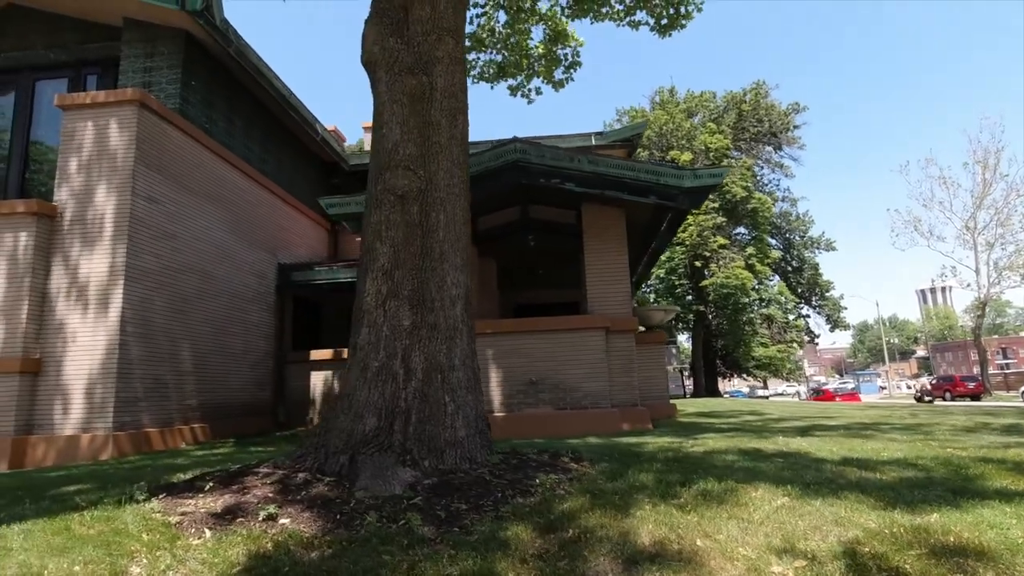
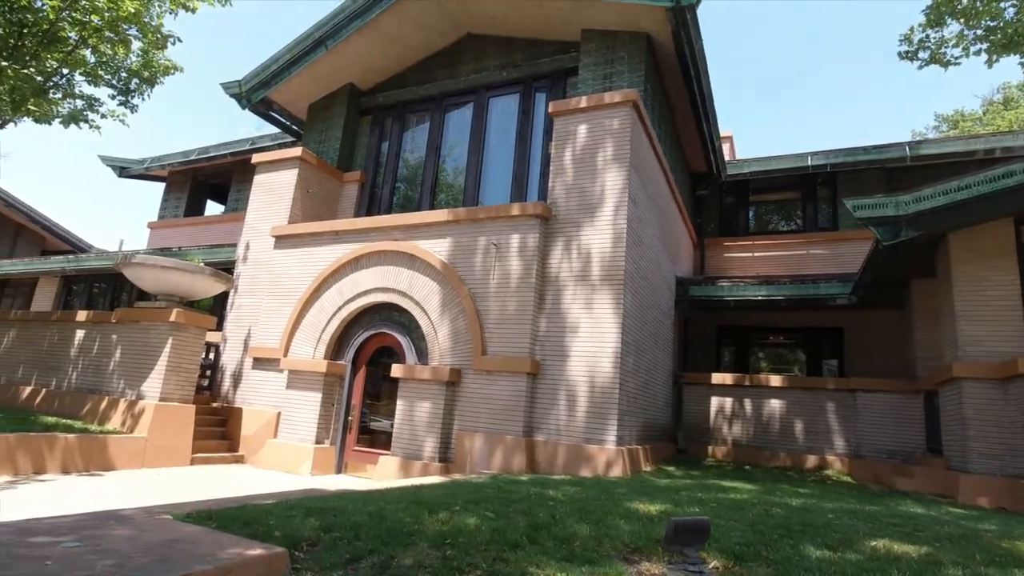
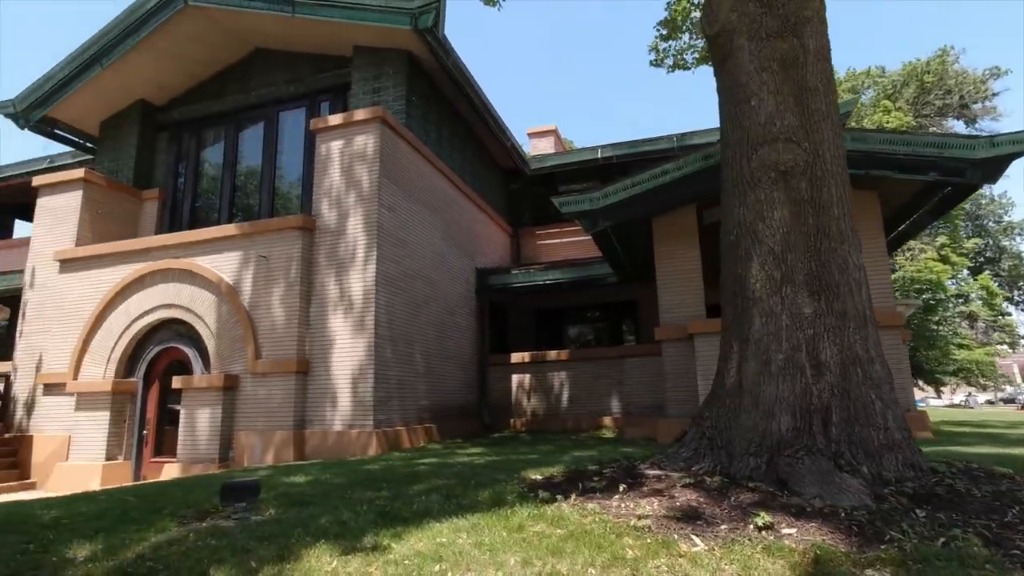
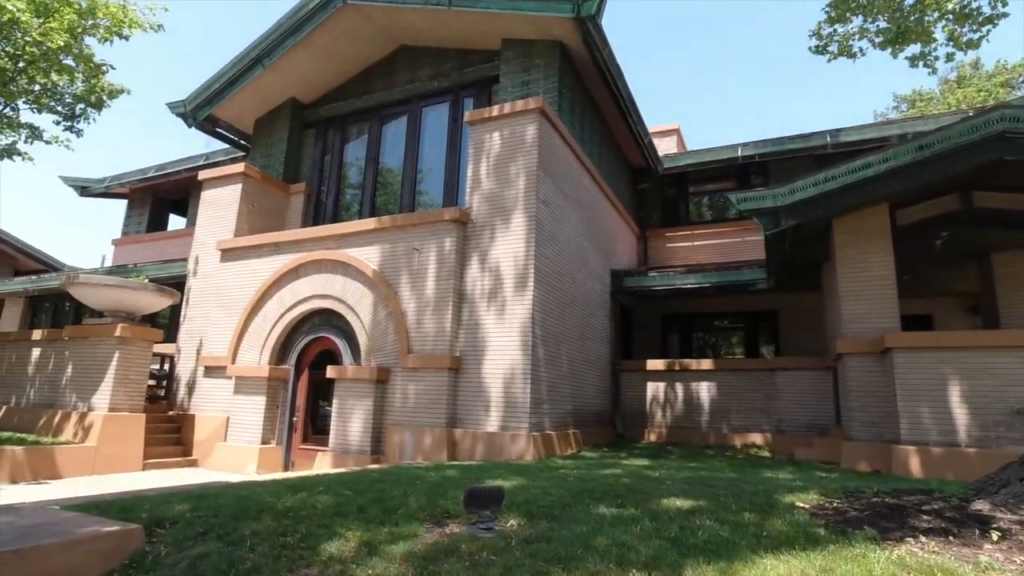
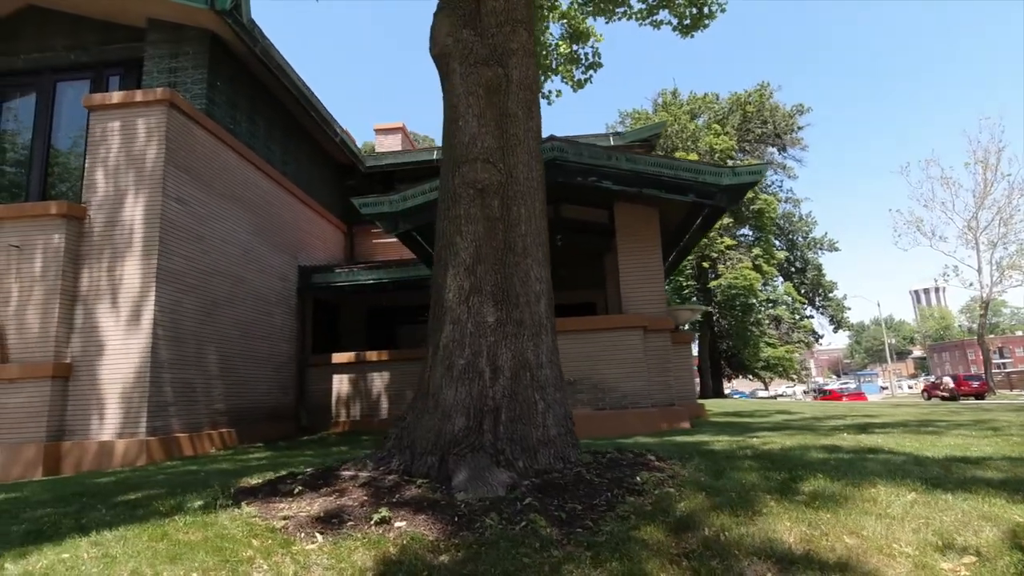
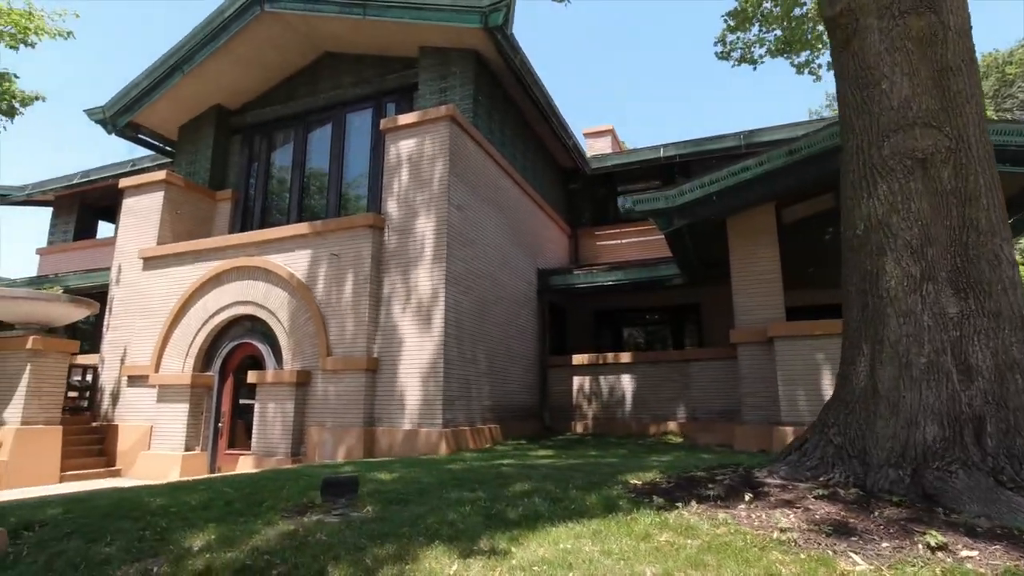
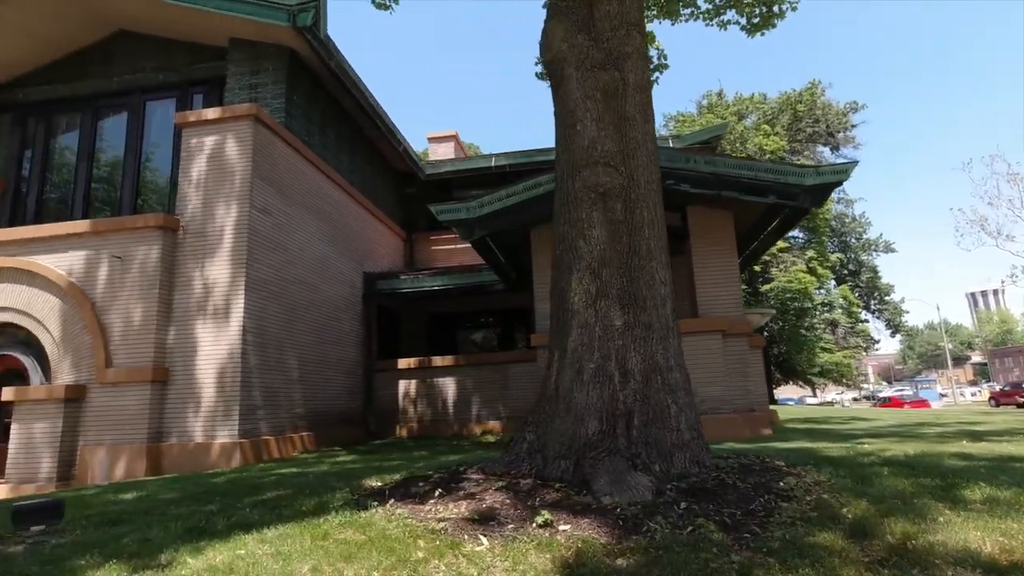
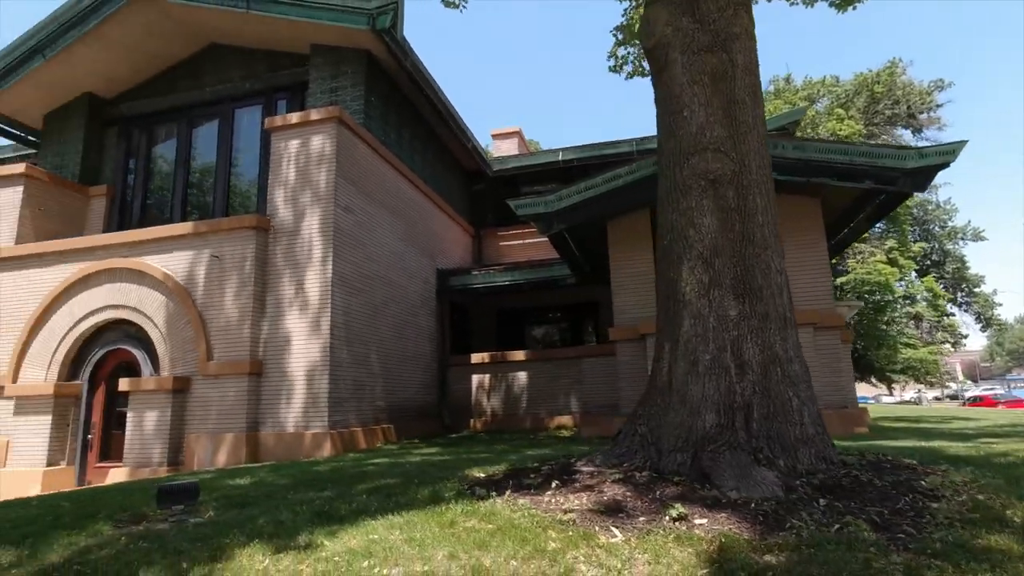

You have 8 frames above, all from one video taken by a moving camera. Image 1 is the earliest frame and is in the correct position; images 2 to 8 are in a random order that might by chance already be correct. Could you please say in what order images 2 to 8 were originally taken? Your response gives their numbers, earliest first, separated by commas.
5, 7, 8, 3, 6, 4, 2
